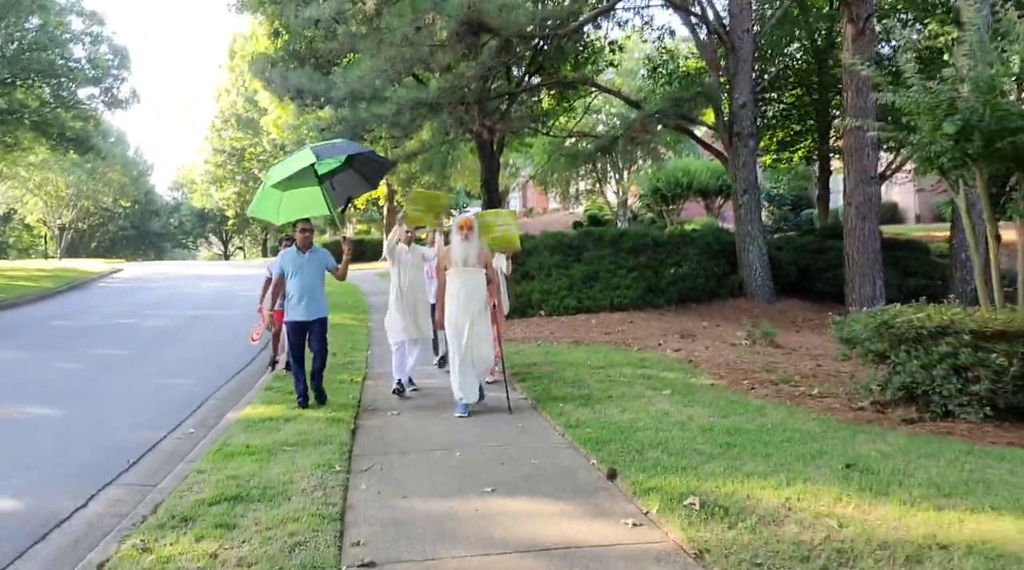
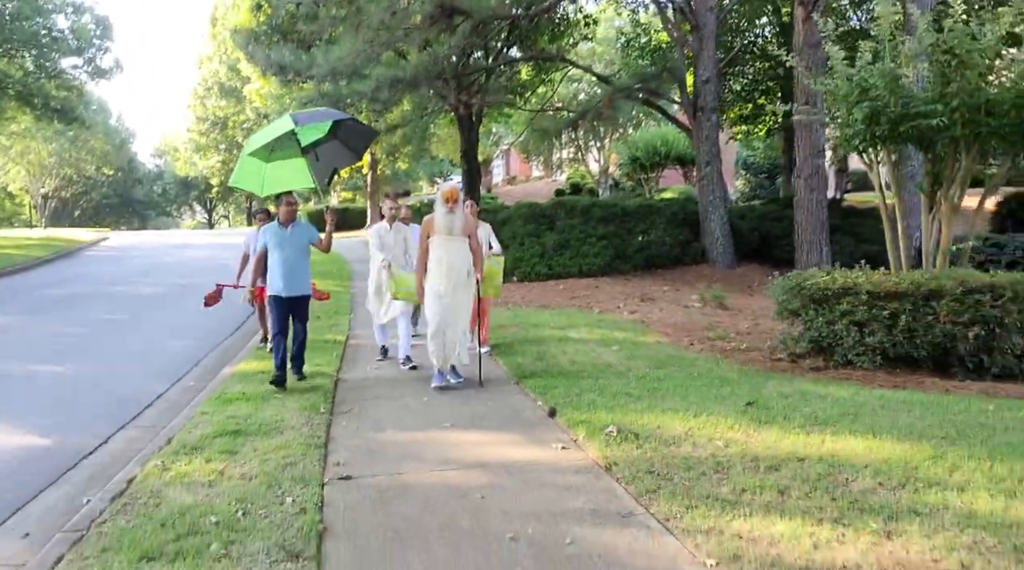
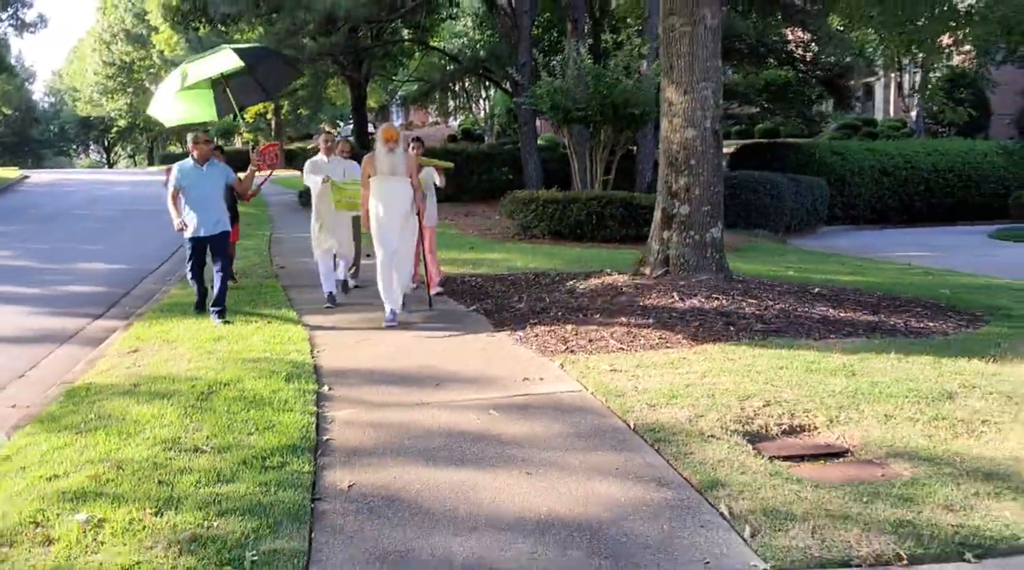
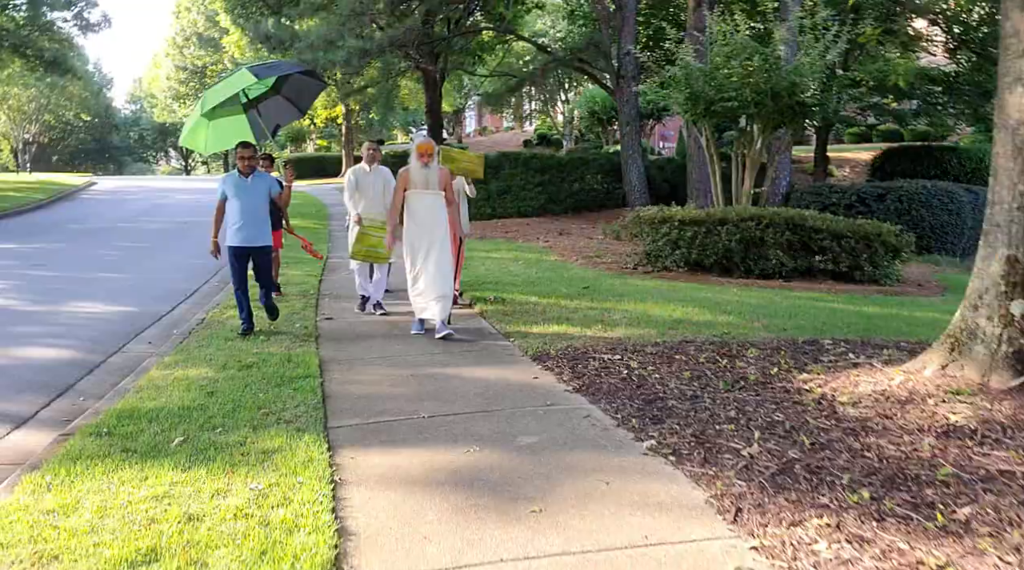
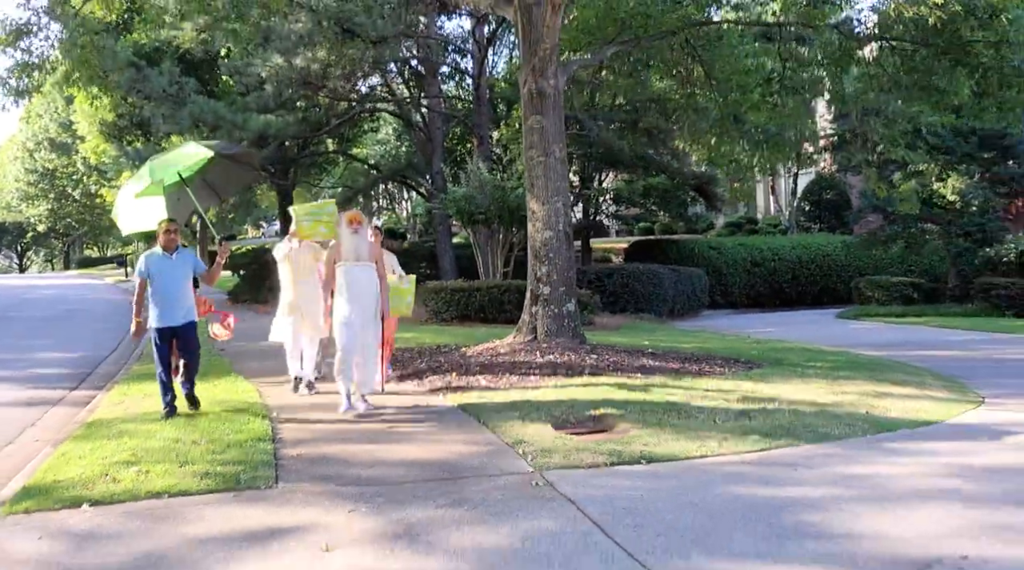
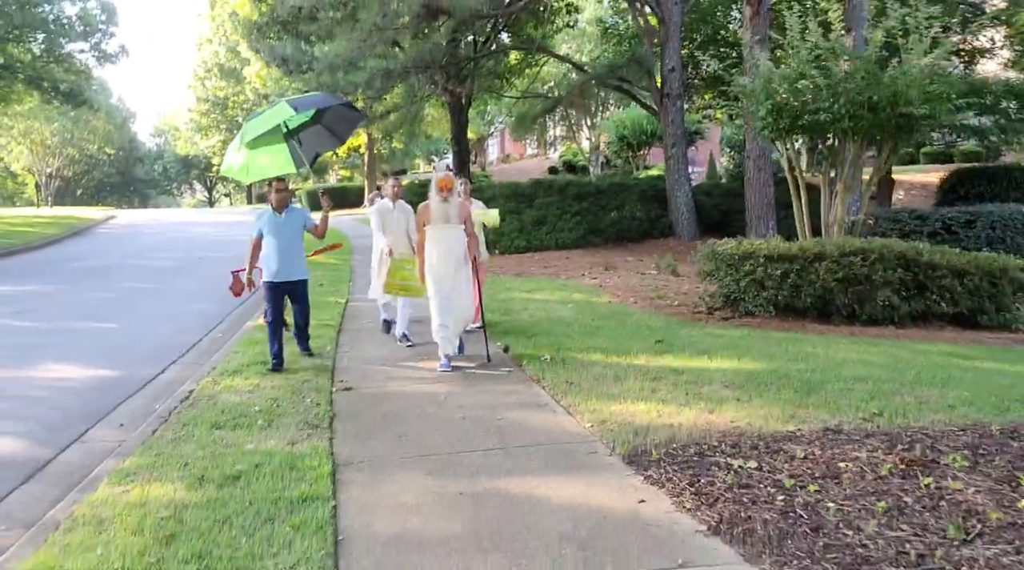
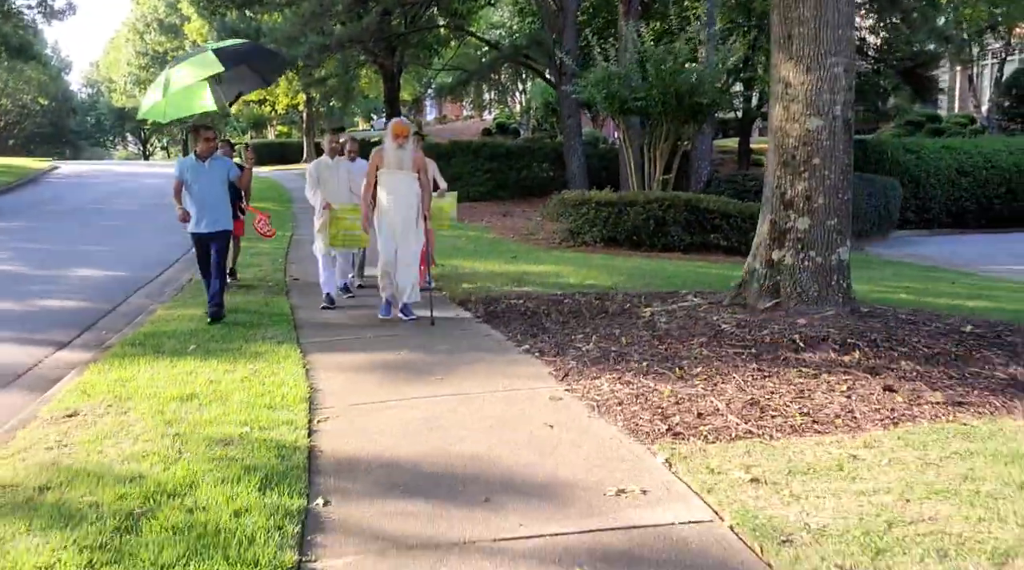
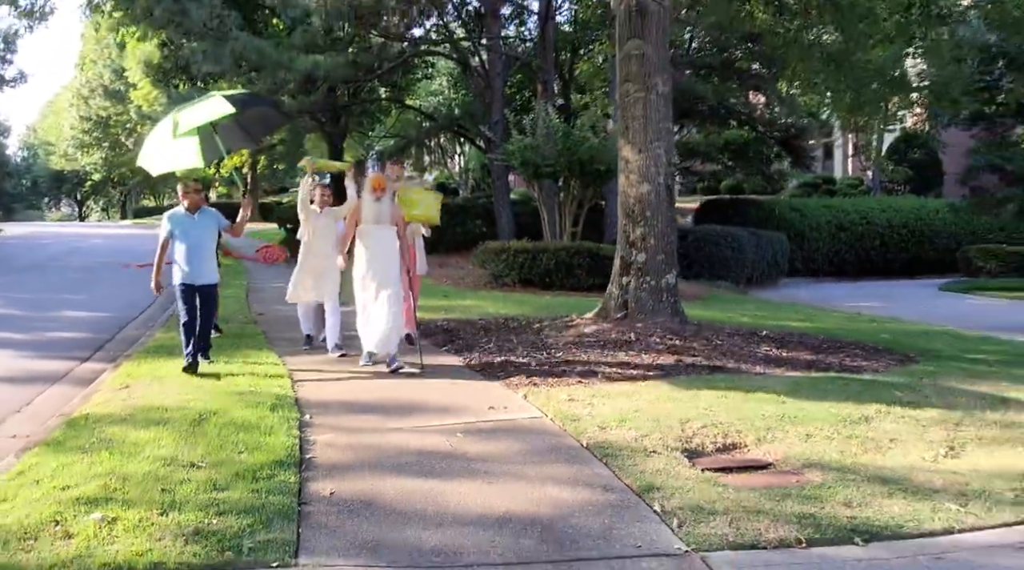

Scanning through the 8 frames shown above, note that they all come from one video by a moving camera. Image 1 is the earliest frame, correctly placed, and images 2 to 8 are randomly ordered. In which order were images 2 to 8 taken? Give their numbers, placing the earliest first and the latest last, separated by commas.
2, 6, 4, 7, 3, 8, 5
